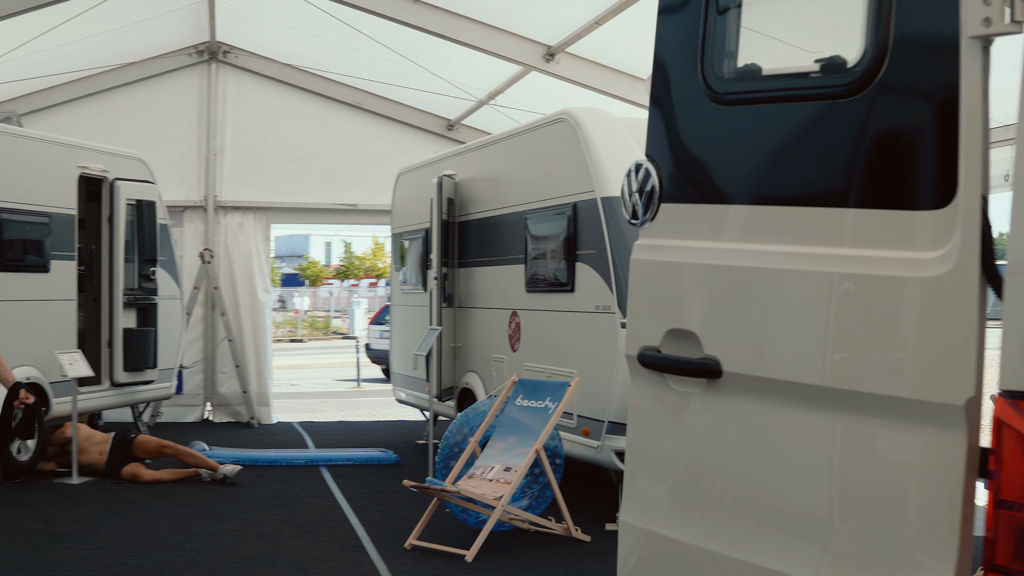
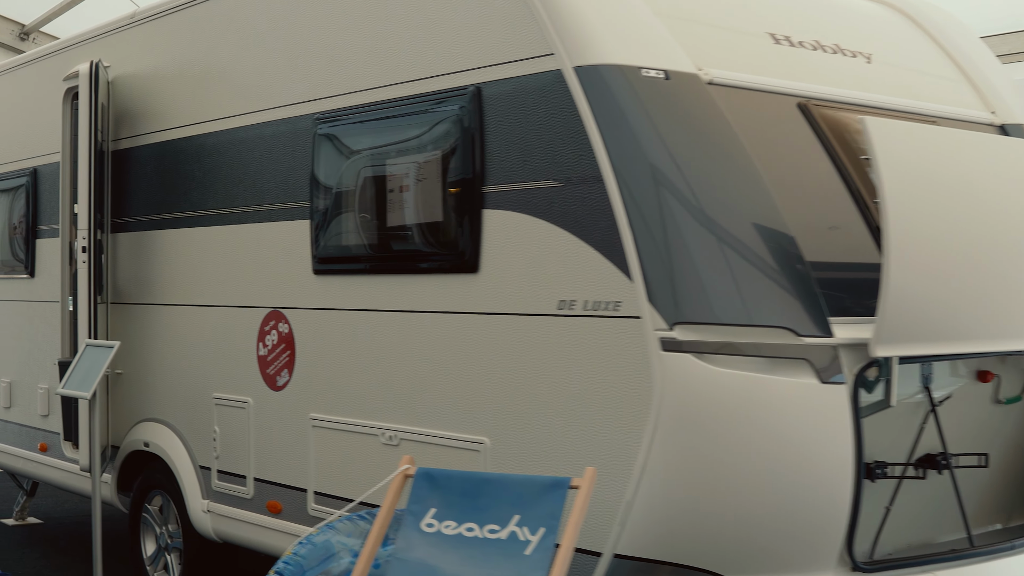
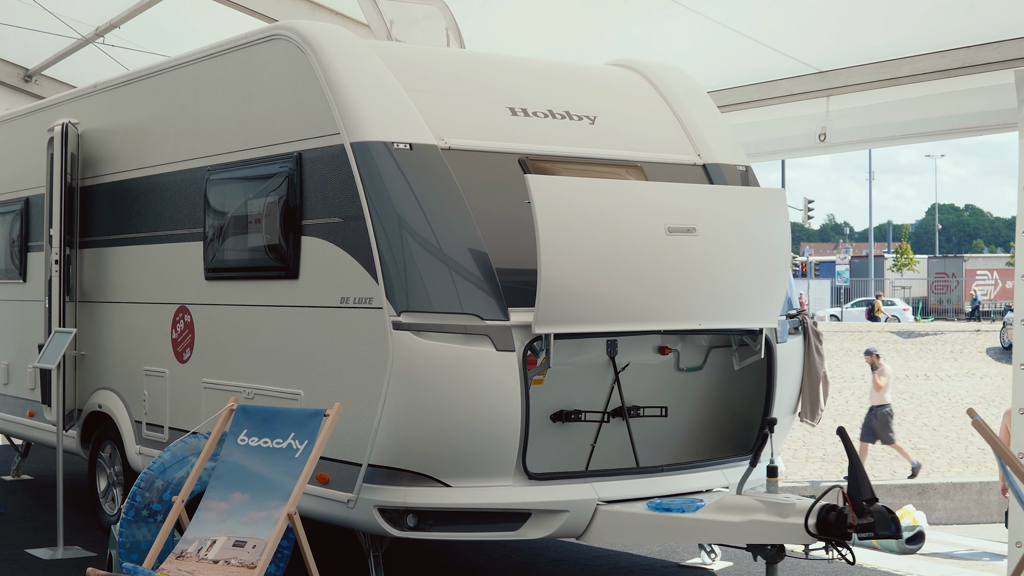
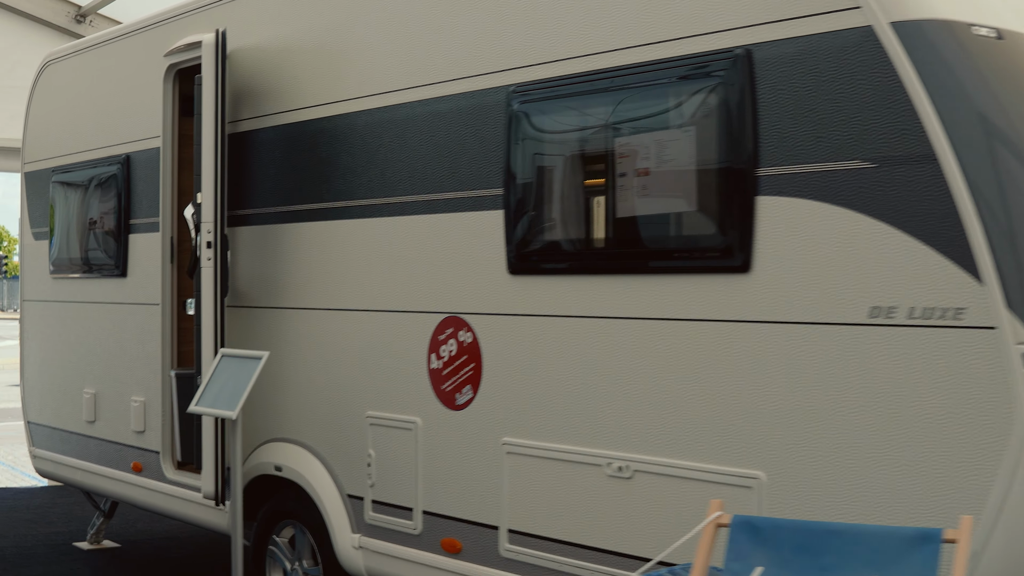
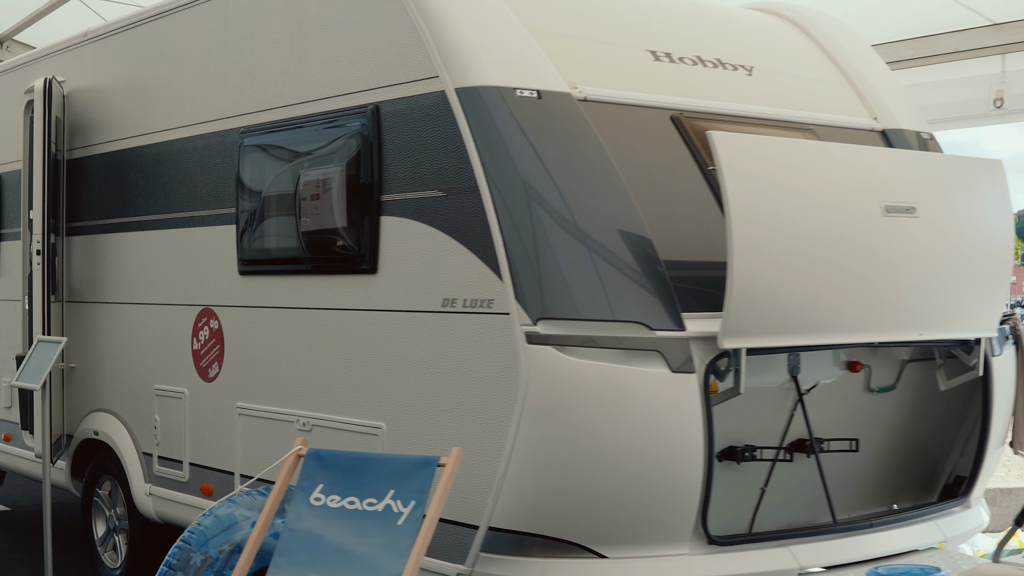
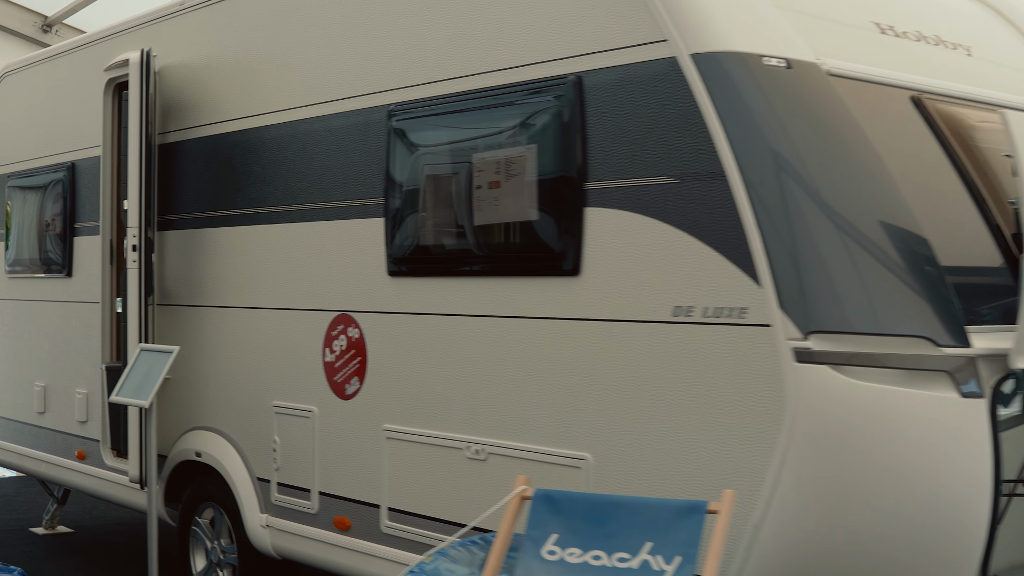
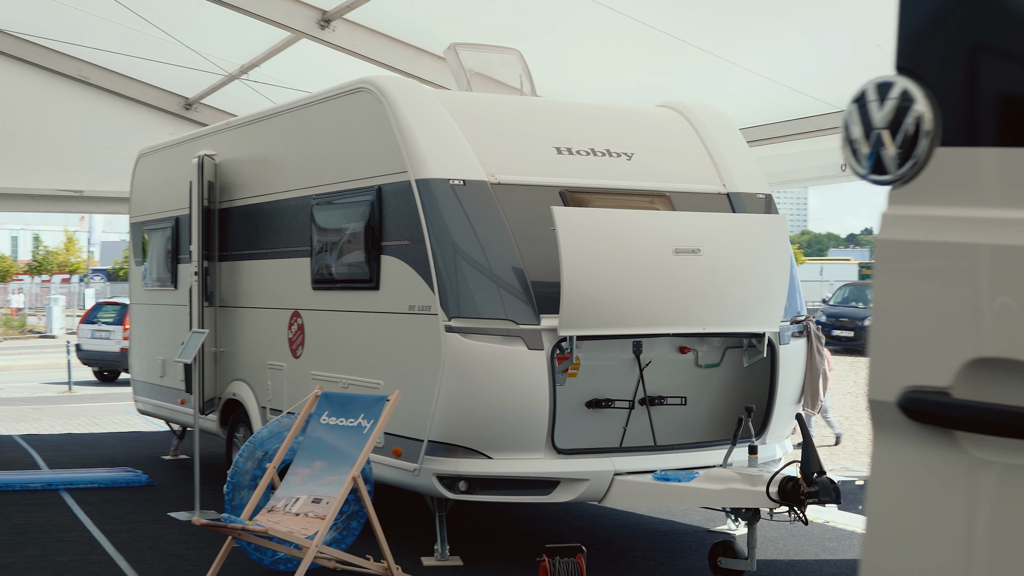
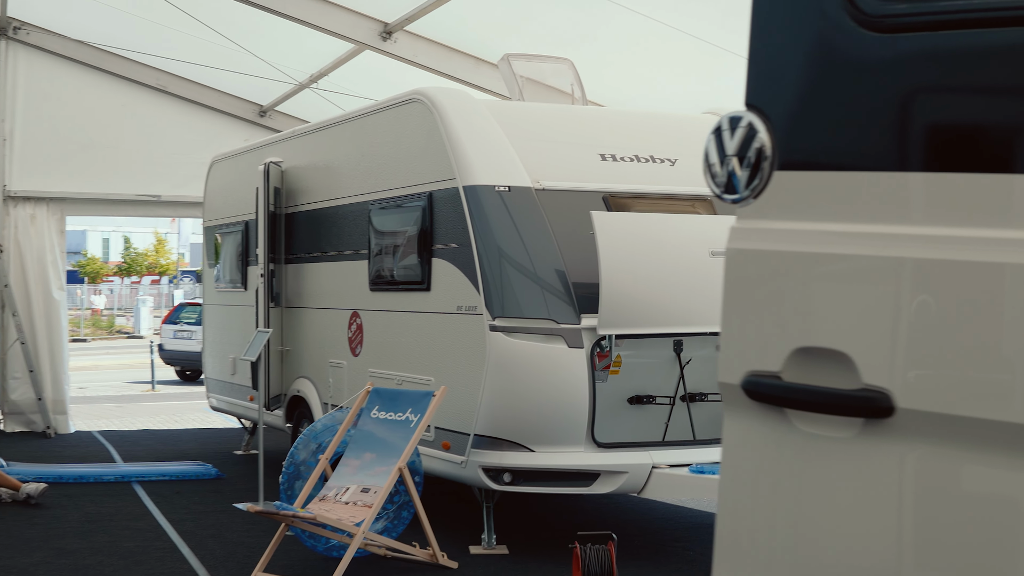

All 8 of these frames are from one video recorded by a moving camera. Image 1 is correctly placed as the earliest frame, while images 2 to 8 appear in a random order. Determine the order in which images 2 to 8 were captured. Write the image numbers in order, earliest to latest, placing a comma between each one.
8, 7, 3, 5, 2, 6, 4
